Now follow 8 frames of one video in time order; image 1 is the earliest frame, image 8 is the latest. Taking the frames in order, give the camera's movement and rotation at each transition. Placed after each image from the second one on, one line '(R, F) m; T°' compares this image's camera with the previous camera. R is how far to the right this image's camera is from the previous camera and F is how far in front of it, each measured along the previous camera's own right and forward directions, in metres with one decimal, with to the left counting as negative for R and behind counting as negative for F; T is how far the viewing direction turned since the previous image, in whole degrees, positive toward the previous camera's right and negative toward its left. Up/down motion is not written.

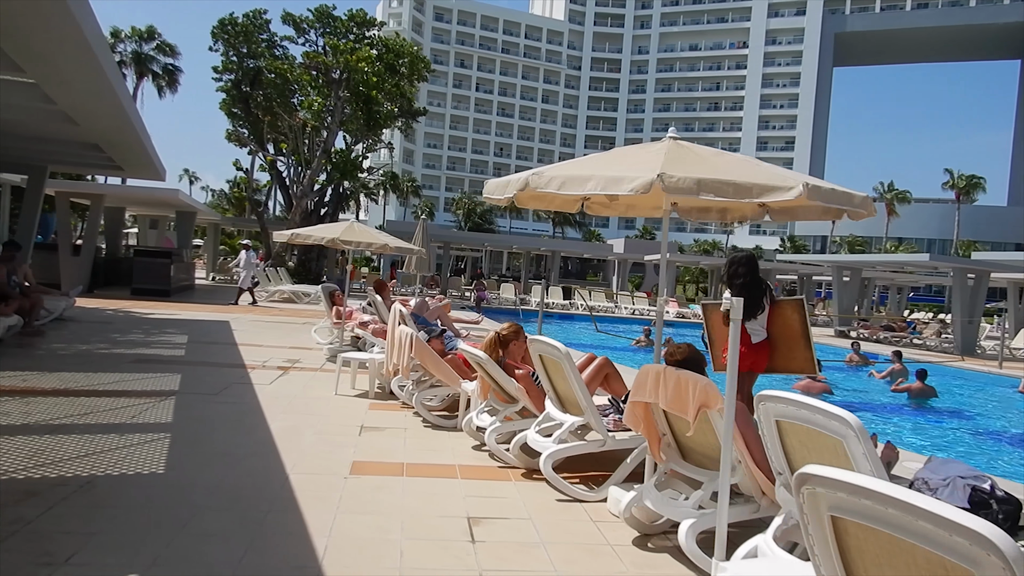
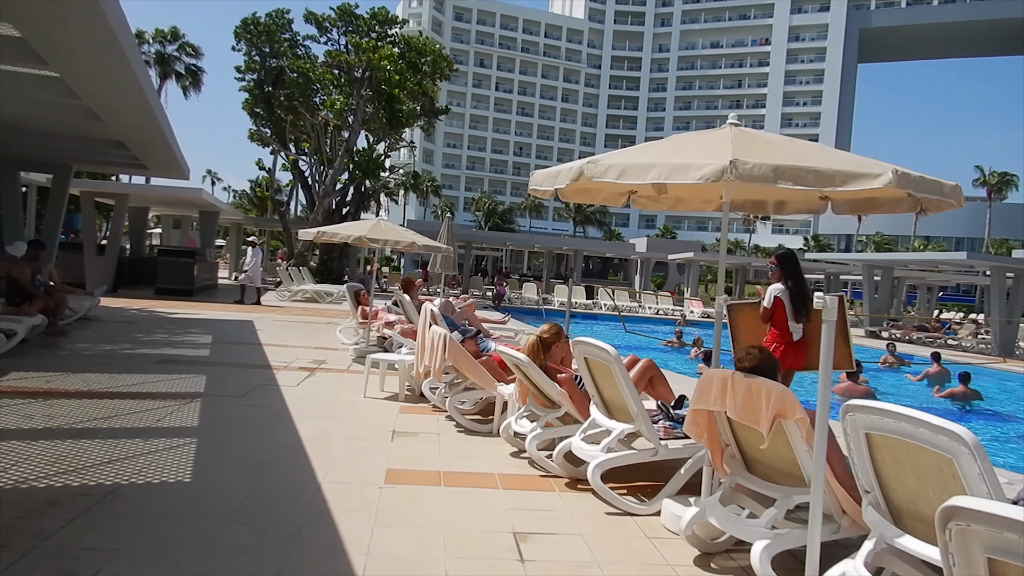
(-0.1, +0.3) m; -1°
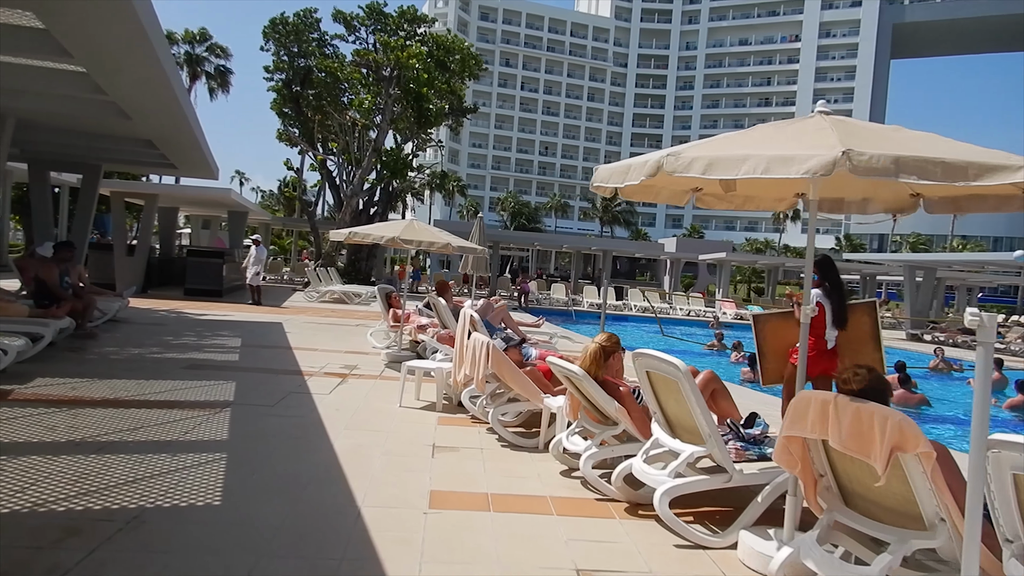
(-0.2, +0.4) m; -2°
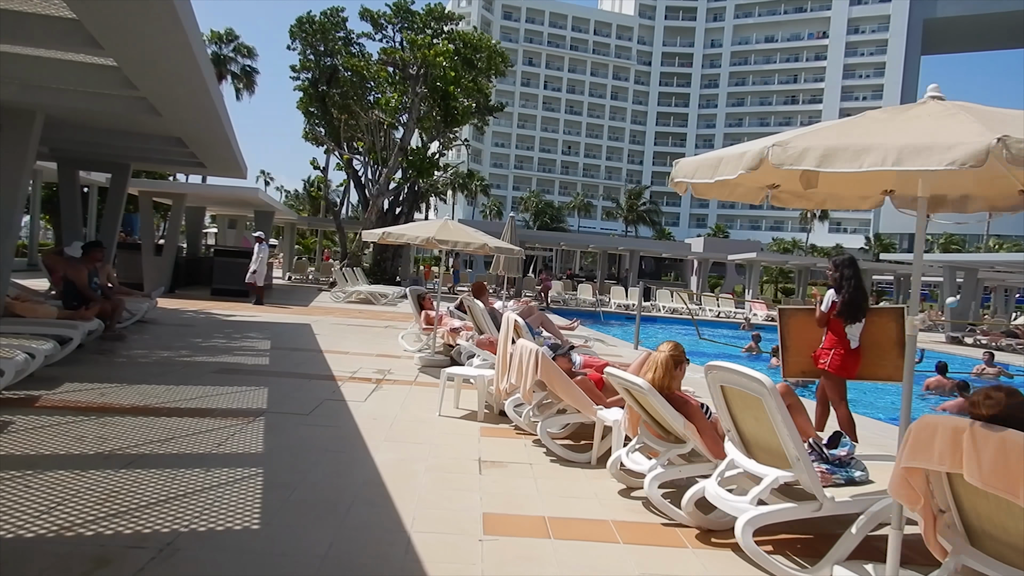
(-0.2, +0.3) m; -2°
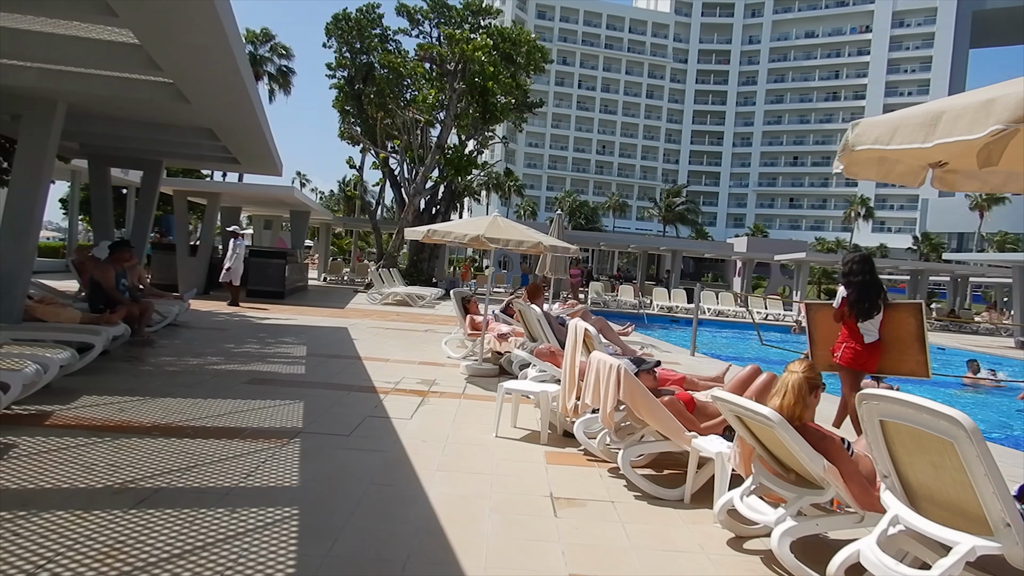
(-0.3, +0.8) m; -3°
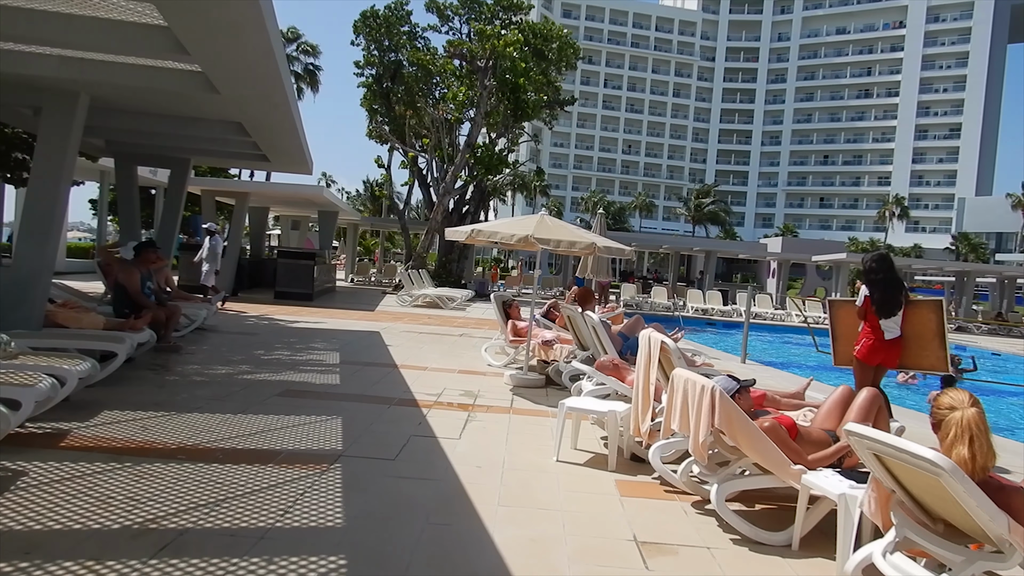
(-0.3, +0.6) m; -2°
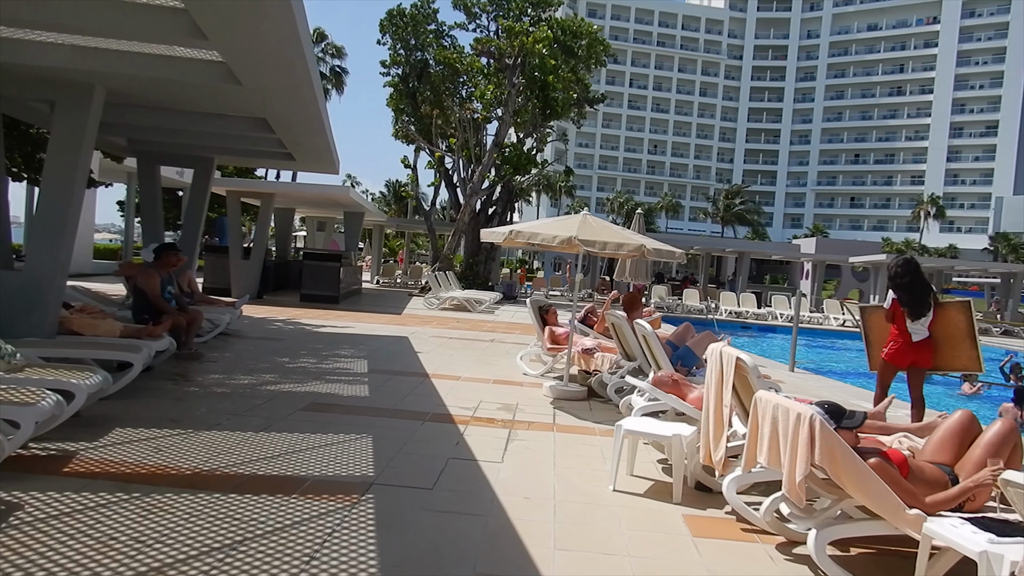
(-0.2, +0.5) m; -2°
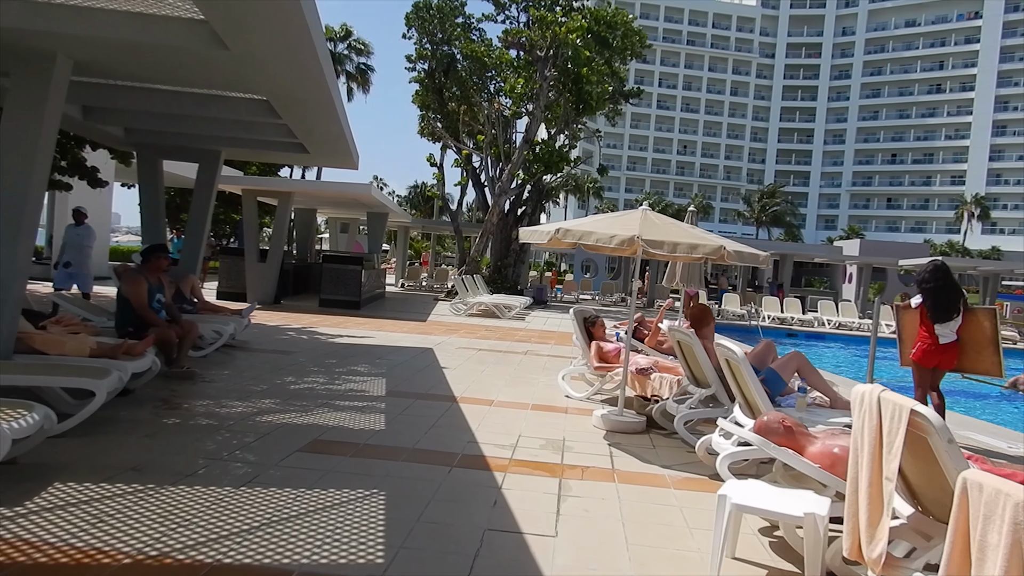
(-0.2, +1.2) m; -2°
